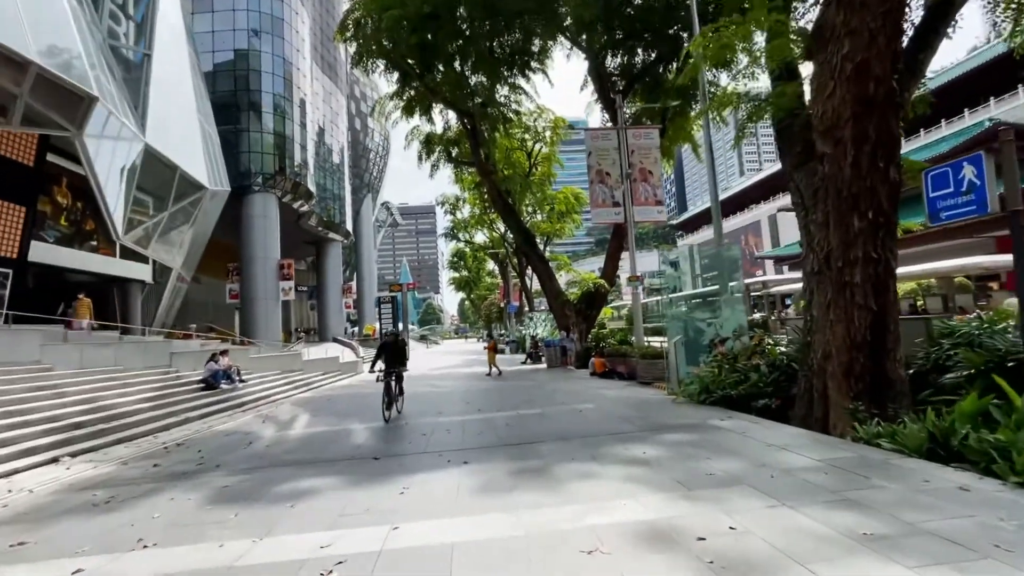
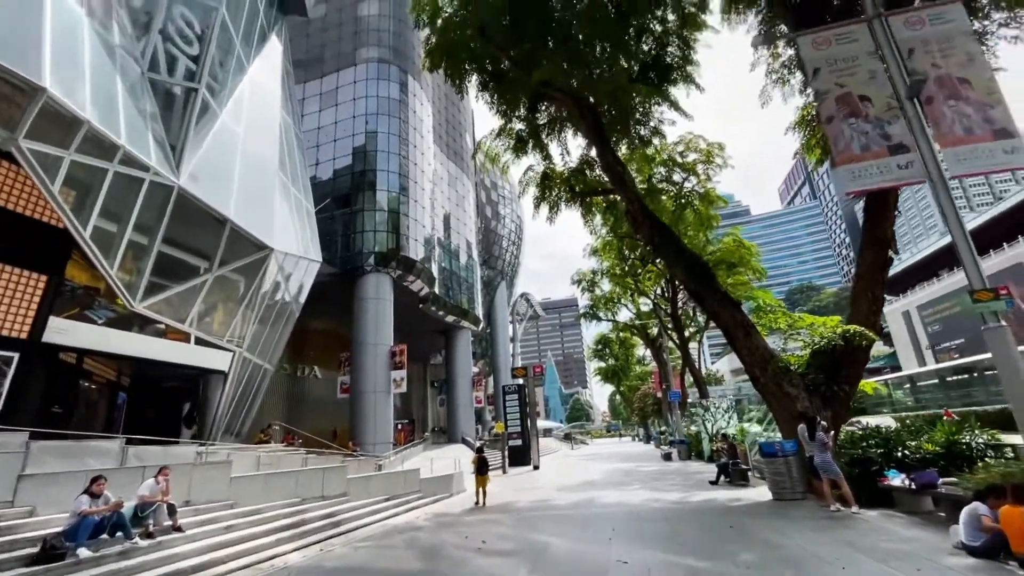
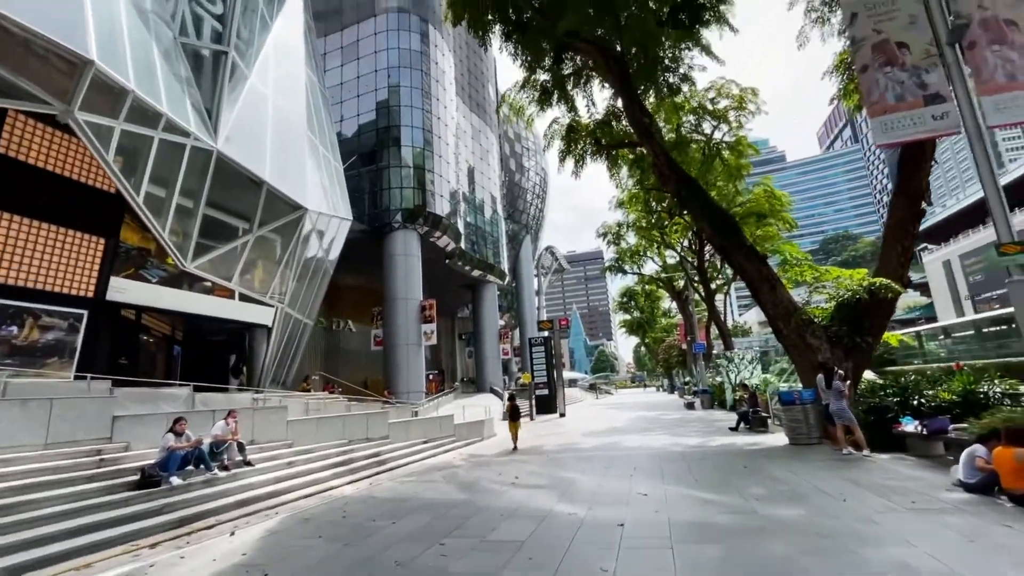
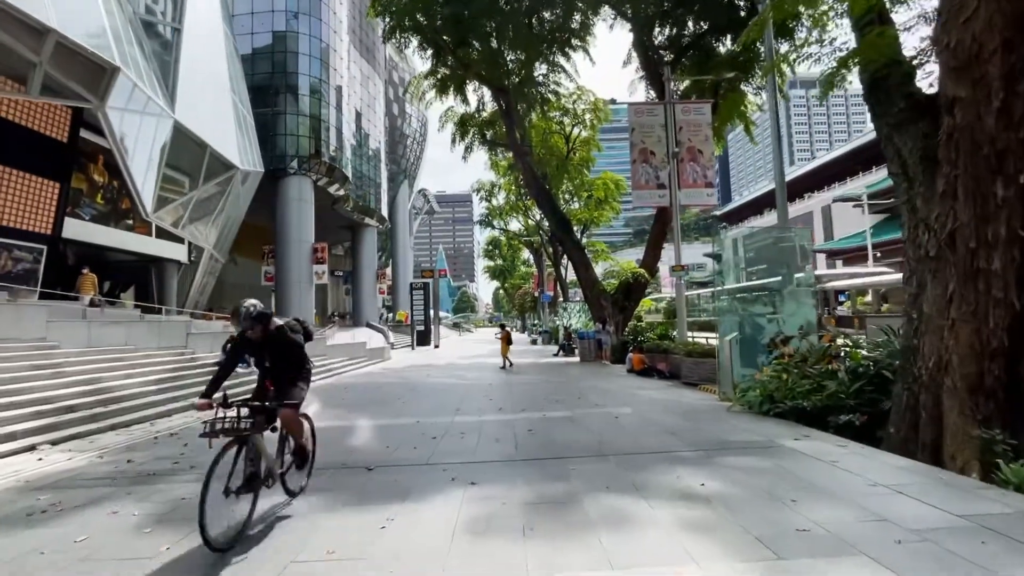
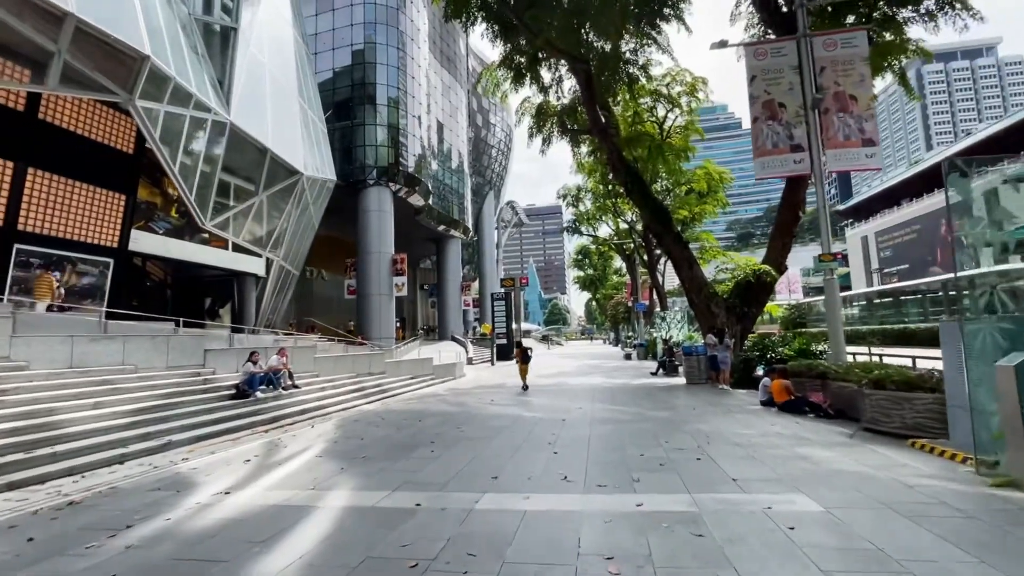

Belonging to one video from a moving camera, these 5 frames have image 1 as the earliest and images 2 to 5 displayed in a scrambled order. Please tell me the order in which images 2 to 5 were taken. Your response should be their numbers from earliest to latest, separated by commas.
4, 5, 3, 2
